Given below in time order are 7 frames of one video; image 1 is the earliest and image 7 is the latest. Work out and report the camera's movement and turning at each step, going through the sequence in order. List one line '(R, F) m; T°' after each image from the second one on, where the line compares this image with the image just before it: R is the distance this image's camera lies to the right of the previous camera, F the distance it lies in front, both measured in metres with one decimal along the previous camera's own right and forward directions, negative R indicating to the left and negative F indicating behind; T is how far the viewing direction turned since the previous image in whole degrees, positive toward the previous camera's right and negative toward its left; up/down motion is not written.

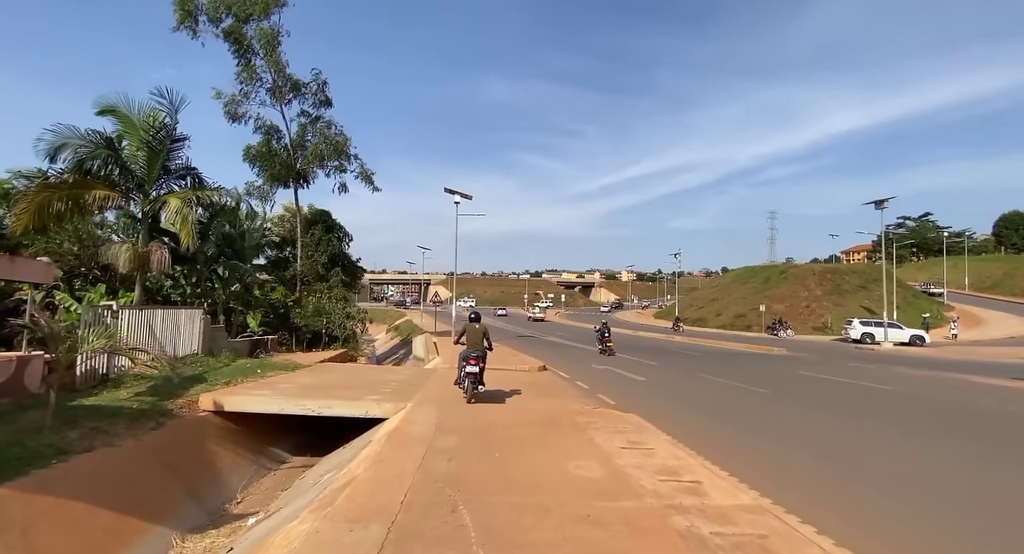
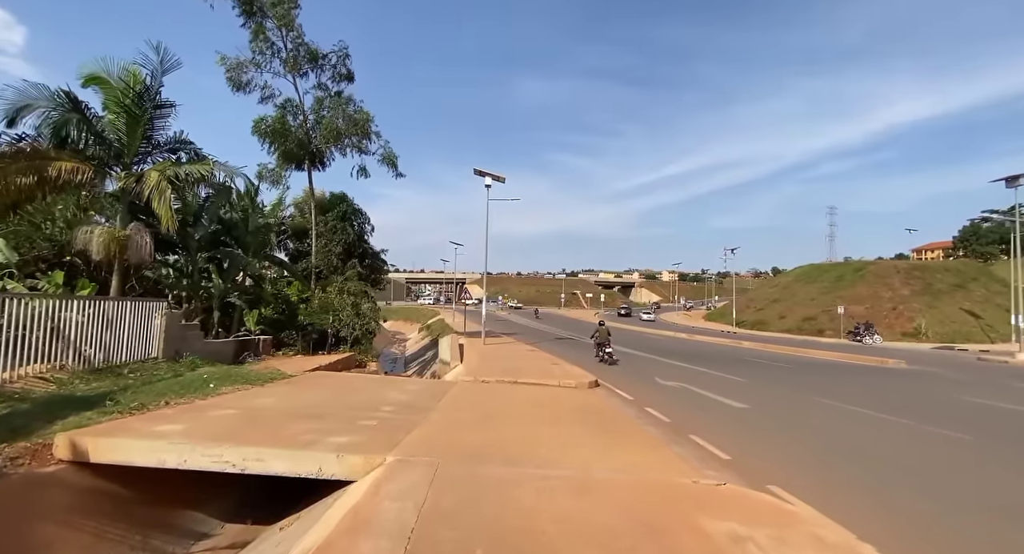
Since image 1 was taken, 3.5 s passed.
(-0.1, +3.3) m; -4°
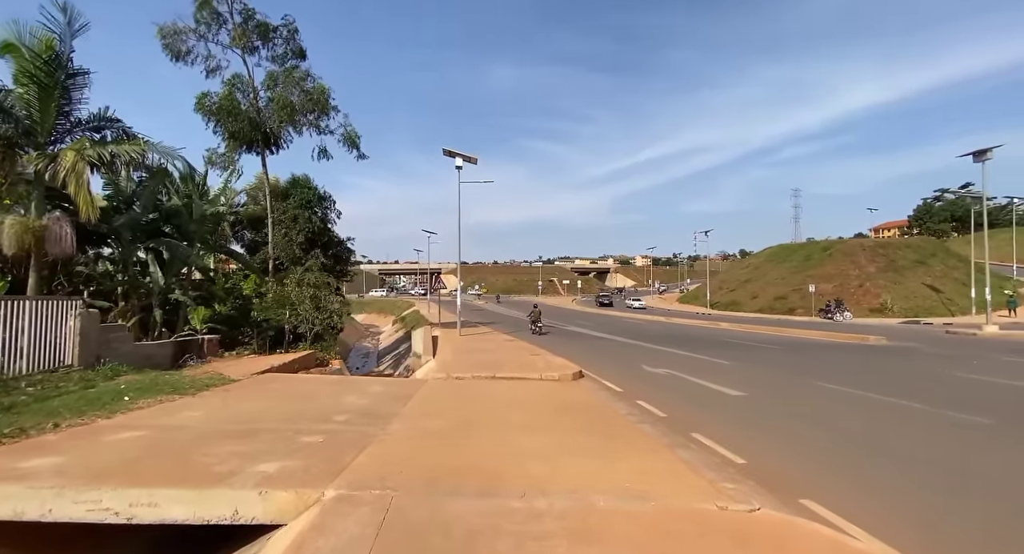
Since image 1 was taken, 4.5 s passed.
(0.0, +1.1) m; +3°
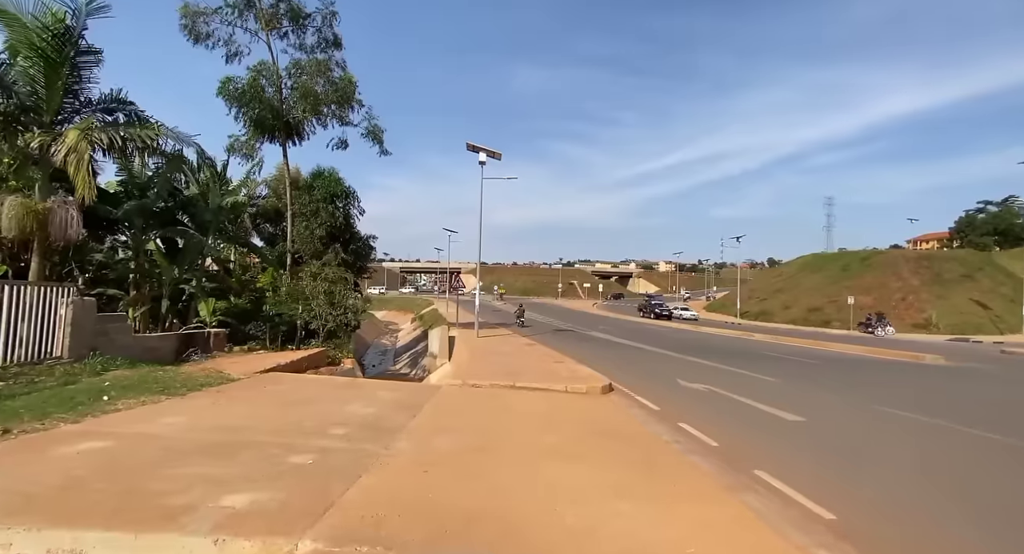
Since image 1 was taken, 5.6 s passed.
(-0.1, +0.9) m; -2°
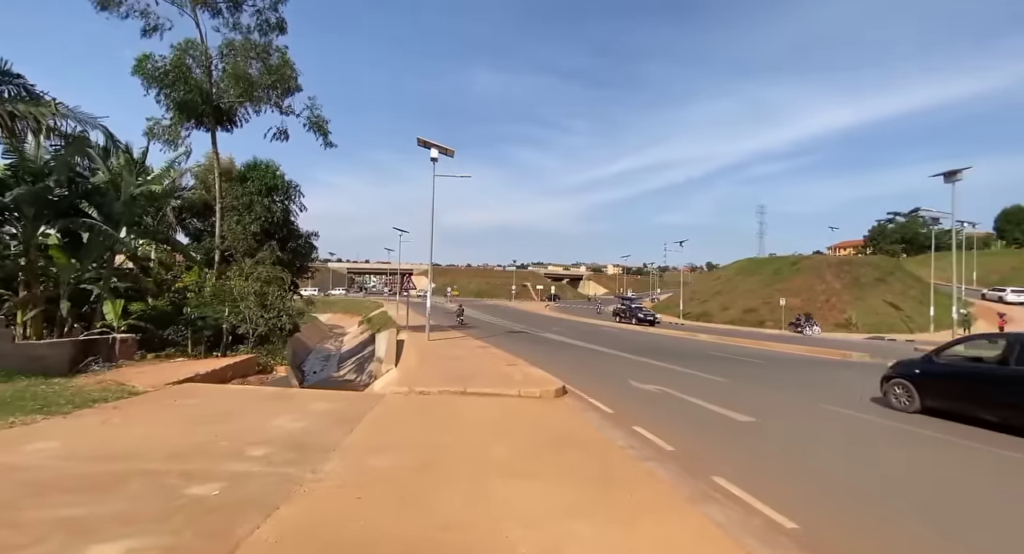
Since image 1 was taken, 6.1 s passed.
(0.0, +0.5) m; +6°
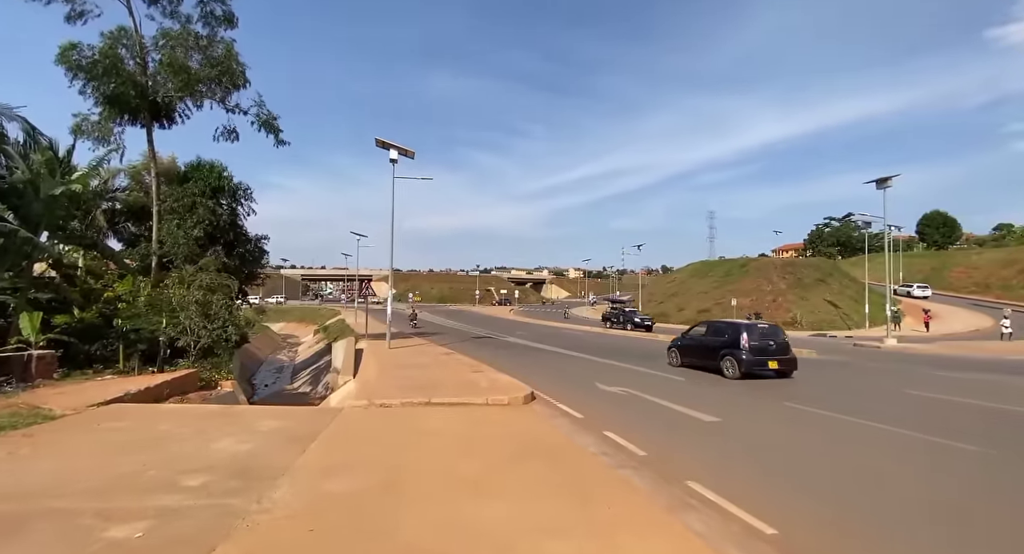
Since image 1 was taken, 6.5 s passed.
(0.0, +0.3) m; +4°
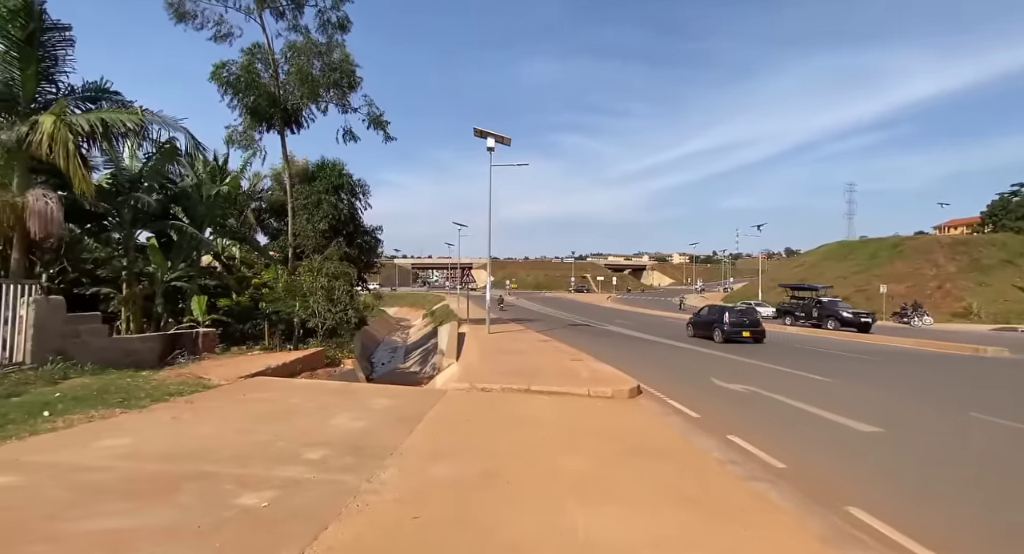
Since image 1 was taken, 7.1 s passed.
(0.0, +0.2) m; -11°
